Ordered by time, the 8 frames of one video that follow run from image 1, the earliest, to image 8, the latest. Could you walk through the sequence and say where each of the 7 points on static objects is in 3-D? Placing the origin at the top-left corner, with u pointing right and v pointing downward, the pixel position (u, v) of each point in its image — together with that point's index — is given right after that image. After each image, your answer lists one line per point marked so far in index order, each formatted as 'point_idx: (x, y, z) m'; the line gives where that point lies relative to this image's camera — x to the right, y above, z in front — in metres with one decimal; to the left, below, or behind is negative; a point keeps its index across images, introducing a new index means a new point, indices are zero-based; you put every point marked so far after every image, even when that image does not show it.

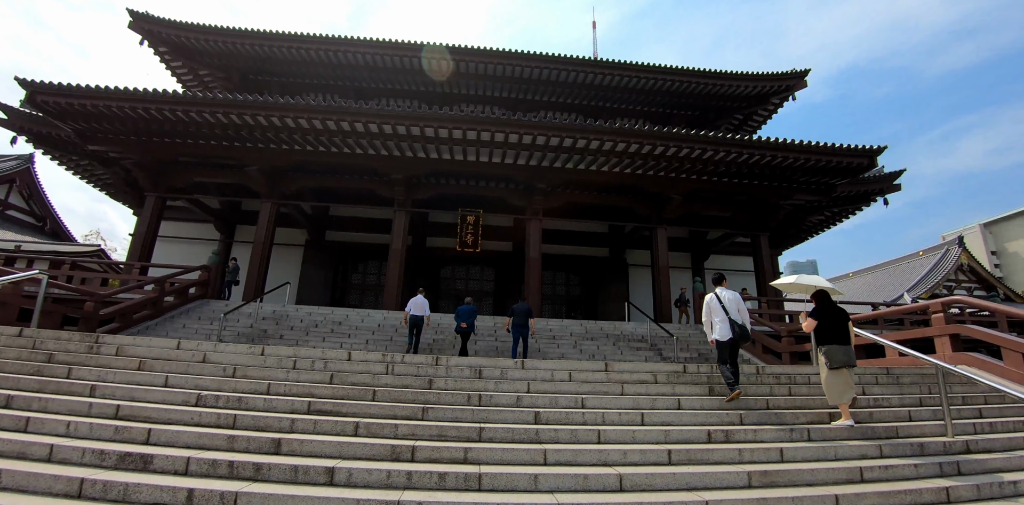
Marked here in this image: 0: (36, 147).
0: (-10.3, +2.4, +9.5) m
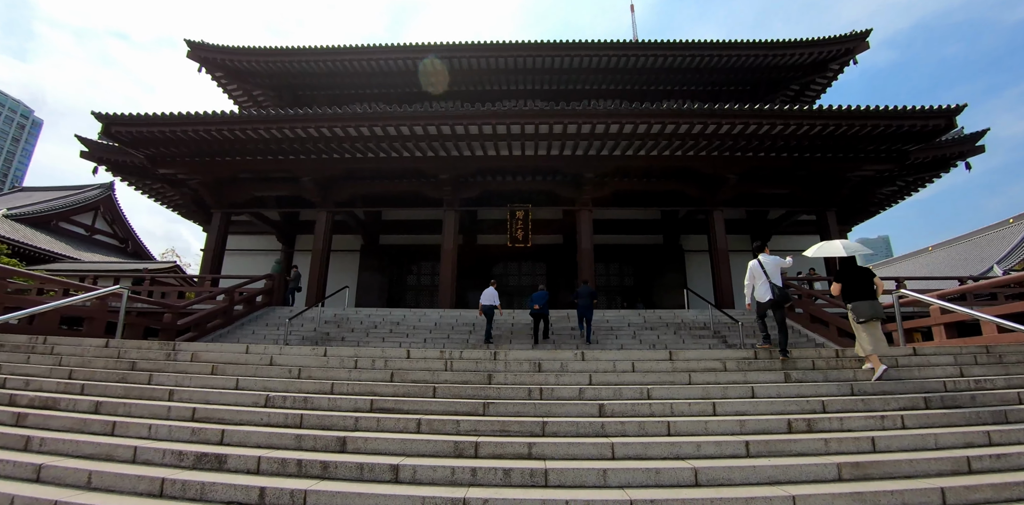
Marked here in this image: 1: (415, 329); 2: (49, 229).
0: (-9.4, +2.0, +10.4) m
1: (-1.9, -1.5, +8.9) m
2: (-17.4, +1.4, +16.6) m
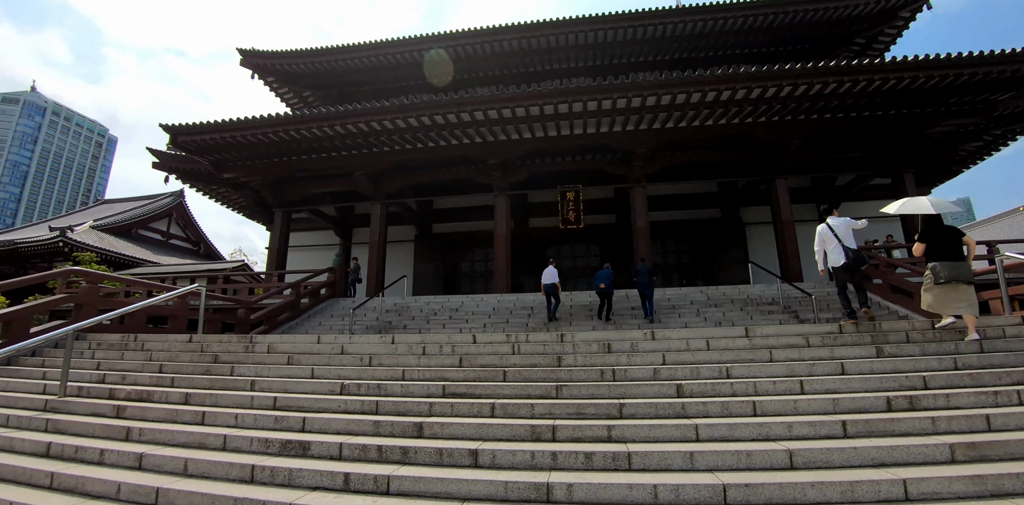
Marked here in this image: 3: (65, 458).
0: (-8.2, +1.8, +11.0) m
1: (-0.7, -1.2, +8.9) m
2: (-15.5, +1.0, +18.0) m
3: (-3.2, -1.5, +3.1) m
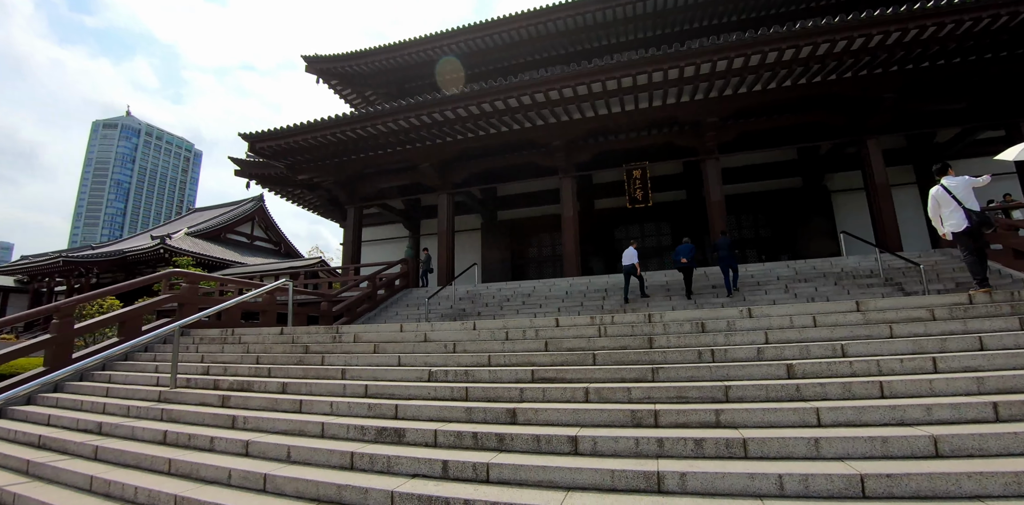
0: (-6.6, +1.8, +11.7) m
1: (+0.7, -0.9, +8.6) m
2: (-12.8, +0.7, +19.5) m
3: (-2.5, -1.4, +3.3) m
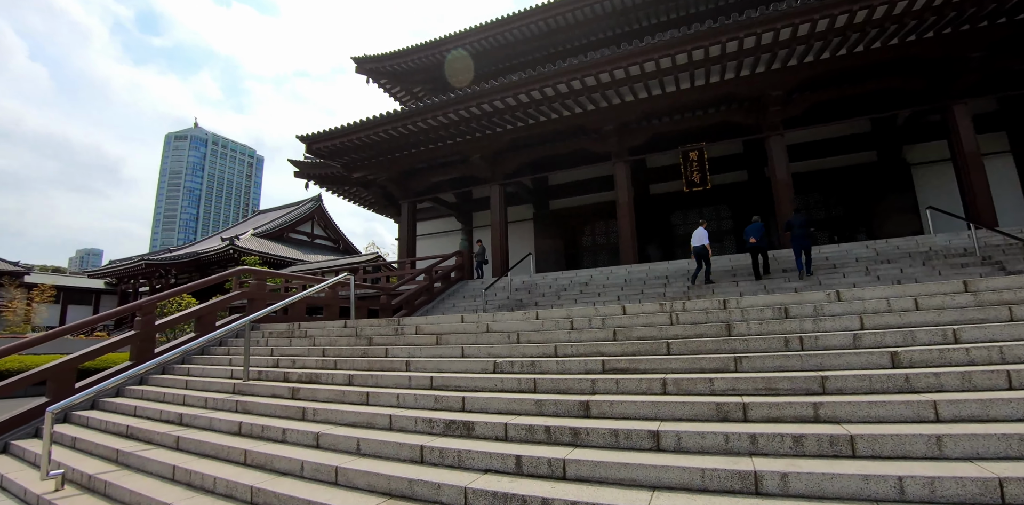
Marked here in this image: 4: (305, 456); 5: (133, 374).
0: (-5.2, +1.8, +12.1) m
1: (+1.8, -0.7, +8.3) m
2: (-10.6, +0.6, +20.6) m
3: (-1.9, -1.4, +3.3) m
4: (-1.4, -1.4, +2.9) m
5: (-3.1, -1.0, +3.5) m
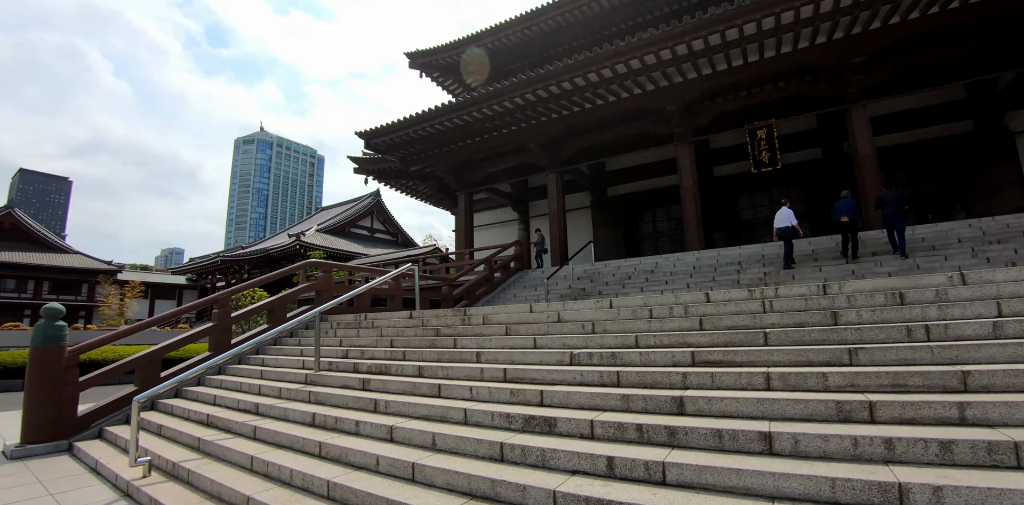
0: (-3.7, +1.9, +12.2) m
1: (+2.9, -0.4, +7.7) m
2: (-8.1, +0.7, +21.3) m
3: (-1.3, -1.3, +3.2) m
4: (-0.8, -1.2, +2.8) m
5: (-2.5, -0.9, +3.6) m
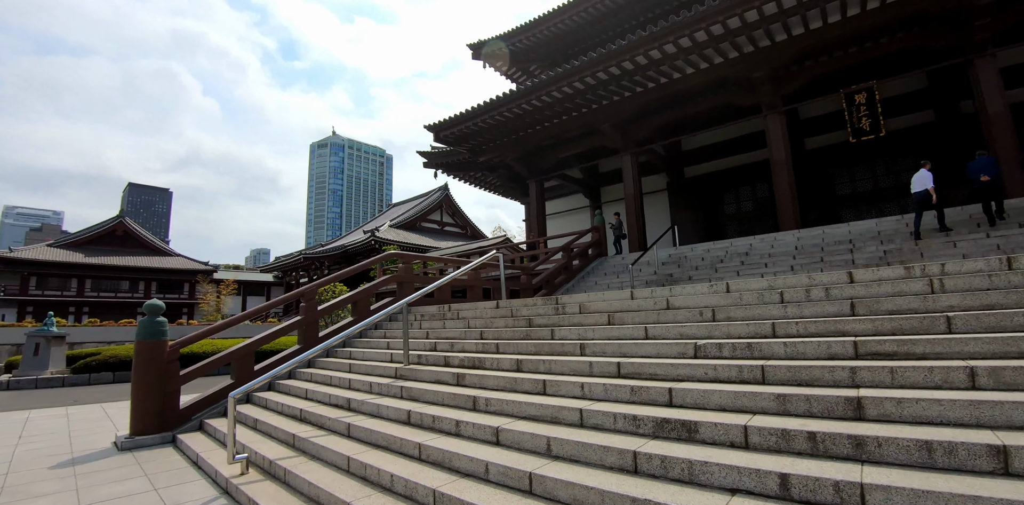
0: (-1.8, +2.1, +12.2) m
1: (+4.2, -0.1, +6.8) m
2: (-4.9, +0.8, +21.7) m
3: (-0.6, -1.2, +2.9) m
4: (-0.1, -1.1, +2.4) m
5: (-1.6, -0.8, +3.4) m
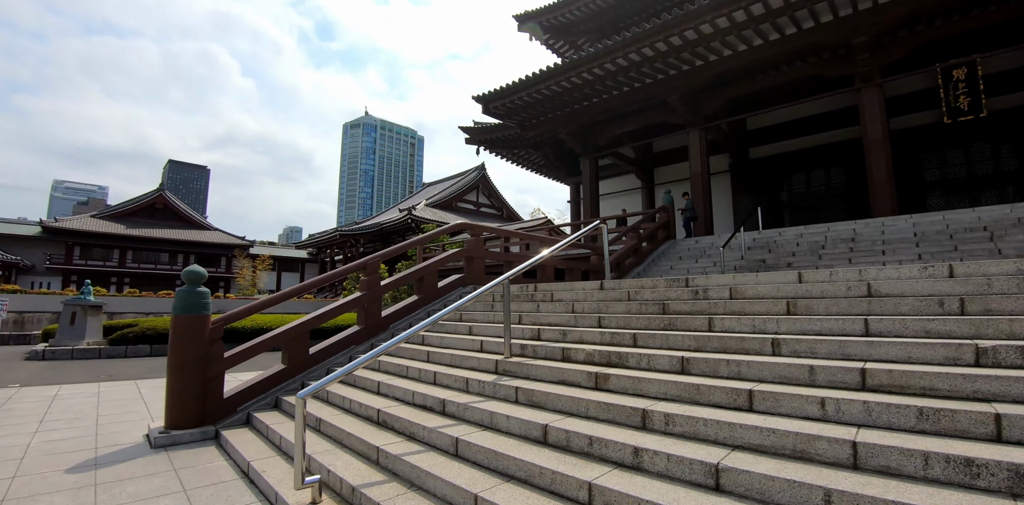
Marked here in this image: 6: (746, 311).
0: (-0.4, +2.6, +11.2) m
1: (+5.2, +0.1, +5.7) m
2: (-3.0, +1.7, +21.0) m
3: (+0.3, -0.9, +2.0) m
4: (+0.7, -0.9, +1.5) m
5: (-0.7, -0.5, +2.6) m
6: (+1.5, -0.4, +2.9) m
